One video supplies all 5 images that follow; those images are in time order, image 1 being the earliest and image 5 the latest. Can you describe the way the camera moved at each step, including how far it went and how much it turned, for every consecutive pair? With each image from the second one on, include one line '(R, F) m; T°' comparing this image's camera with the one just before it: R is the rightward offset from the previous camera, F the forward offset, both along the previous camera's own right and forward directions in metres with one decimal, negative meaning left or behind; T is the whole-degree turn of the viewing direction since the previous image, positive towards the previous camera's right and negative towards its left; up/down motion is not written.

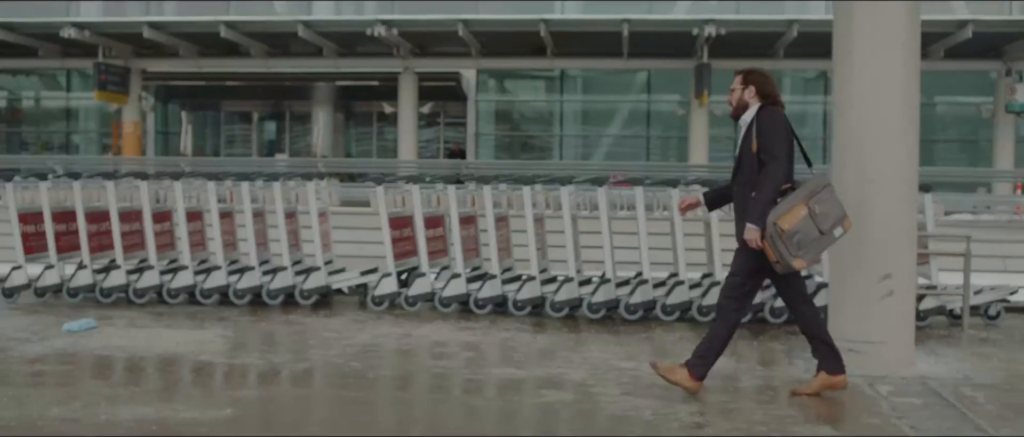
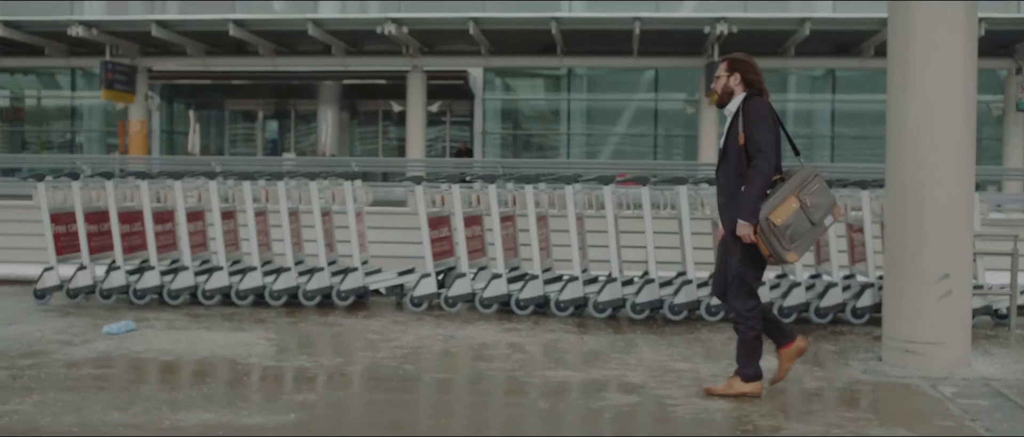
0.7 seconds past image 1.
(-0.4, +0.1) m; 0°
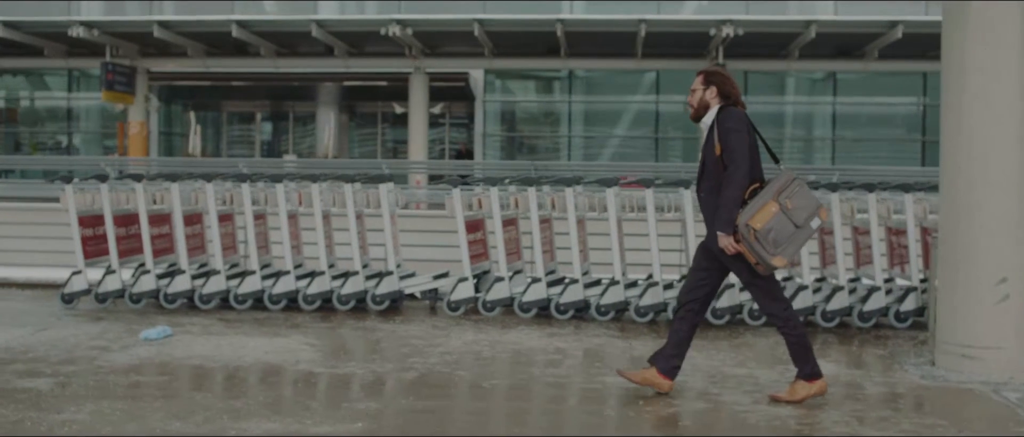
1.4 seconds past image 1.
(-0.4, +0.1) m; +1°
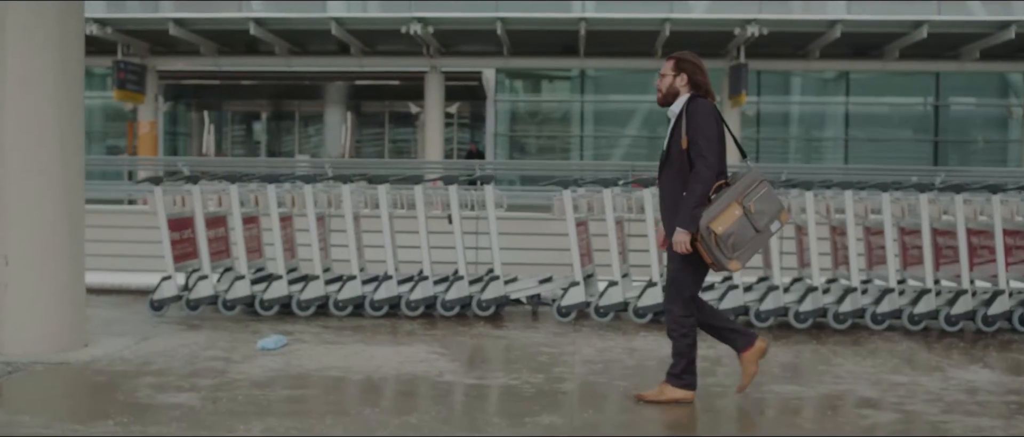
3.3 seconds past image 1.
(-1.1, +0.3) m; +2°
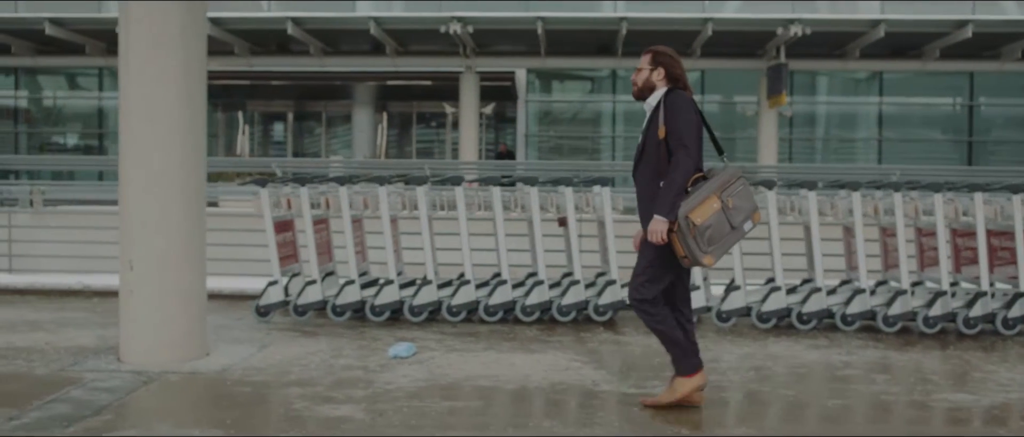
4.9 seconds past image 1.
(-0.9, +0.2) m; 0°
